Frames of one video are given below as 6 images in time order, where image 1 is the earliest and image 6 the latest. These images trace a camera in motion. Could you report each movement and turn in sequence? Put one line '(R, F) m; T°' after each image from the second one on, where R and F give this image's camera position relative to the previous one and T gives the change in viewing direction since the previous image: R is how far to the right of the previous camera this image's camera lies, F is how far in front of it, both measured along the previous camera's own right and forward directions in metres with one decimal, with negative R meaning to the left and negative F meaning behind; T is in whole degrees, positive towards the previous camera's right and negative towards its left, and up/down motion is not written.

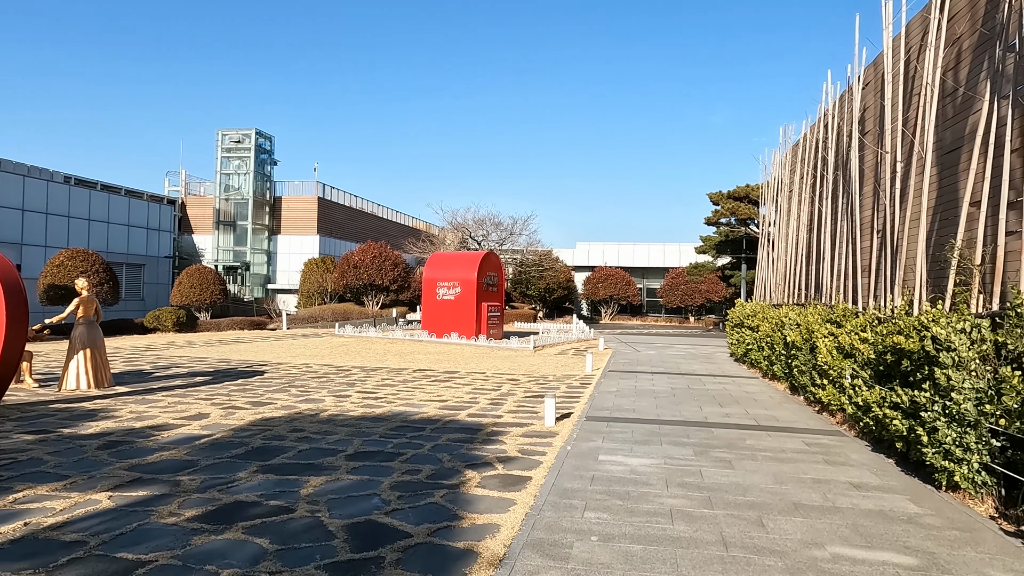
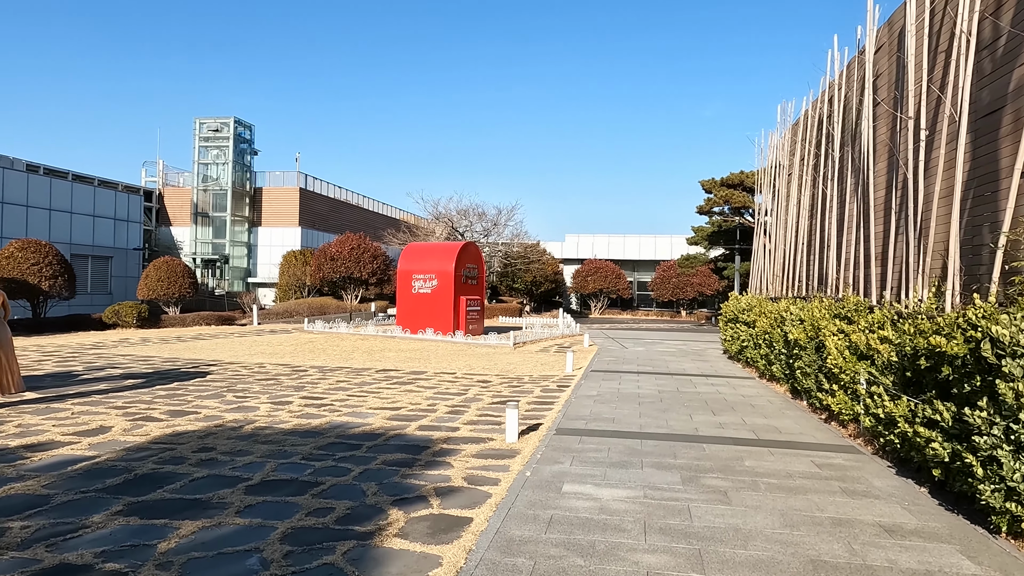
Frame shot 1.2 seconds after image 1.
(+0.4, +1.3) m; +1°
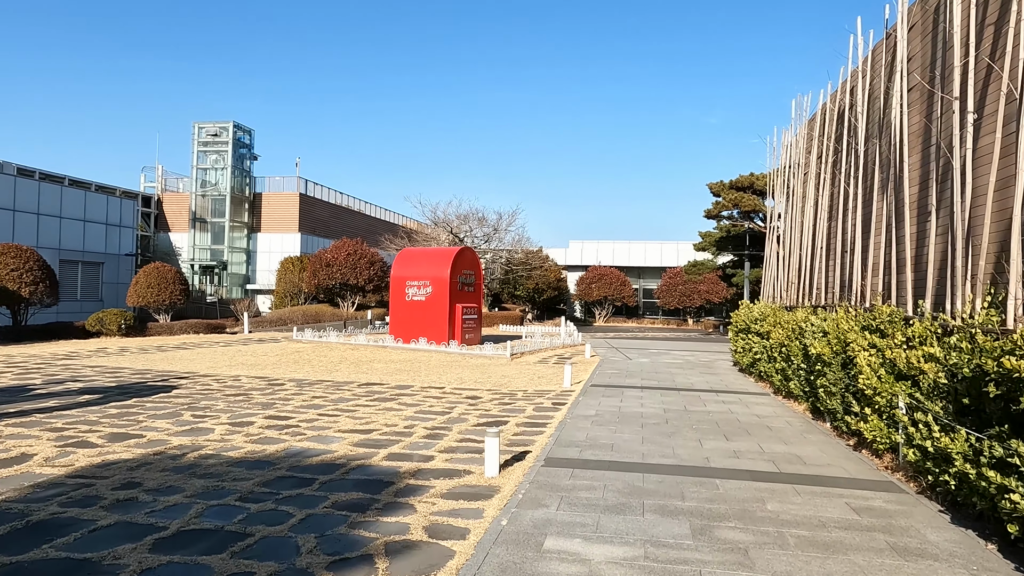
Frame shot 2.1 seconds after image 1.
(+0.2, +1.0) m; -1°
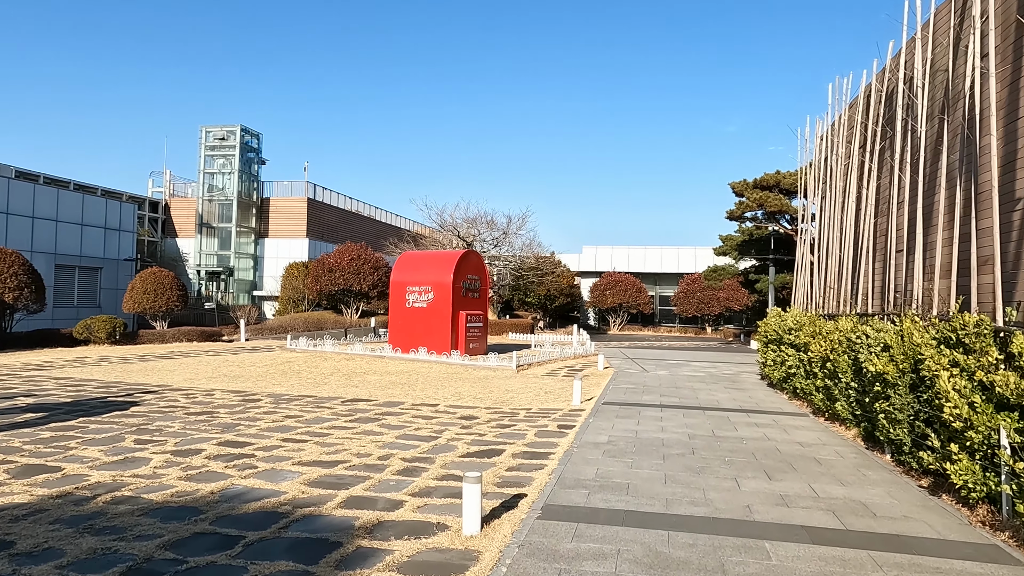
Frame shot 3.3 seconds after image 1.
(+0.2, +1.3) m; -1°
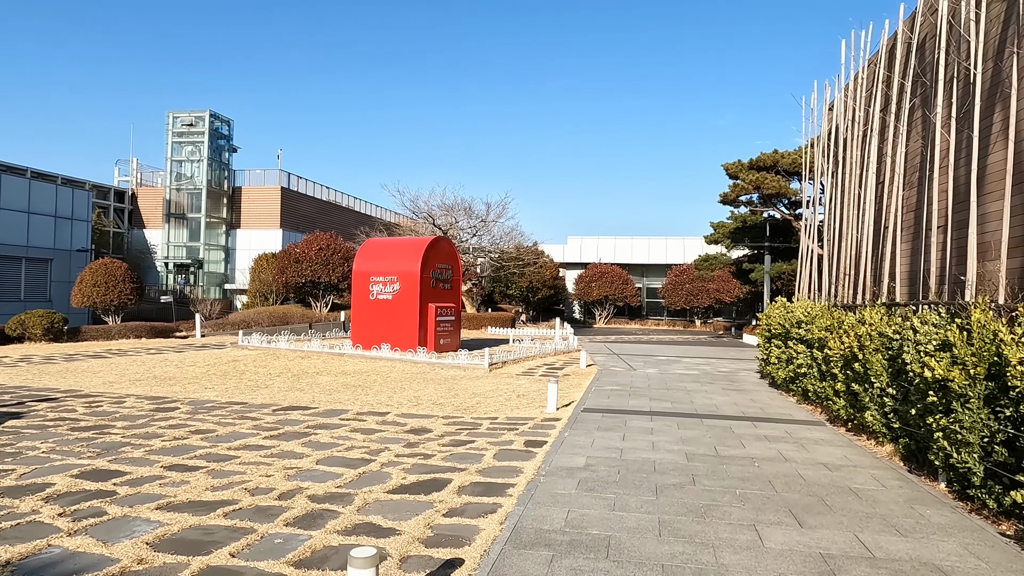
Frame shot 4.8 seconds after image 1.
(+0.3, +1.7) m; +1°
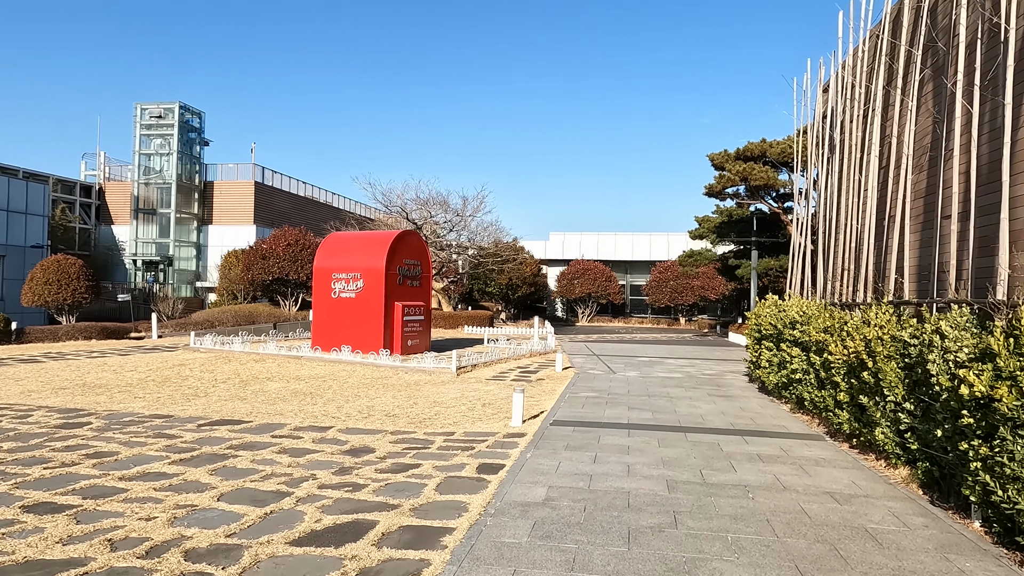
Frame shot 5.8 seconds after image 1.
(+0.3, +1.1) m; +1°
